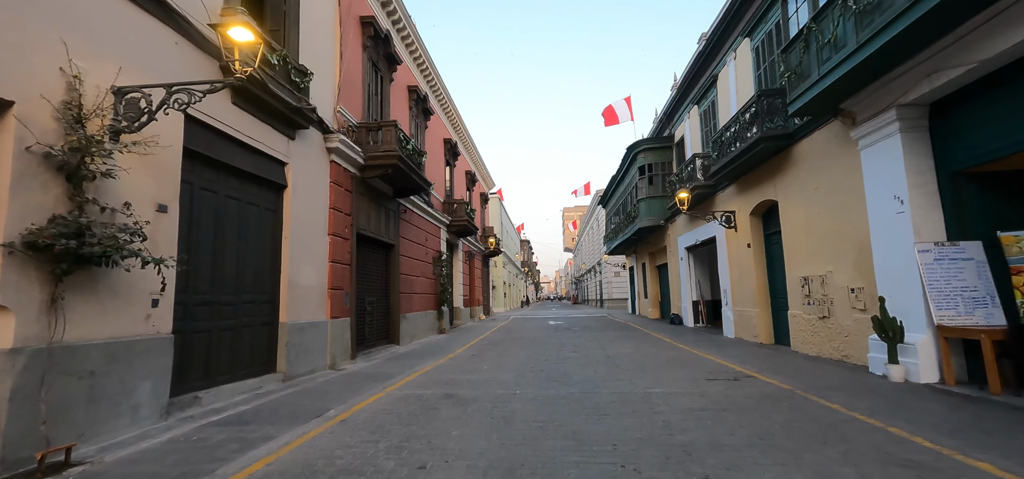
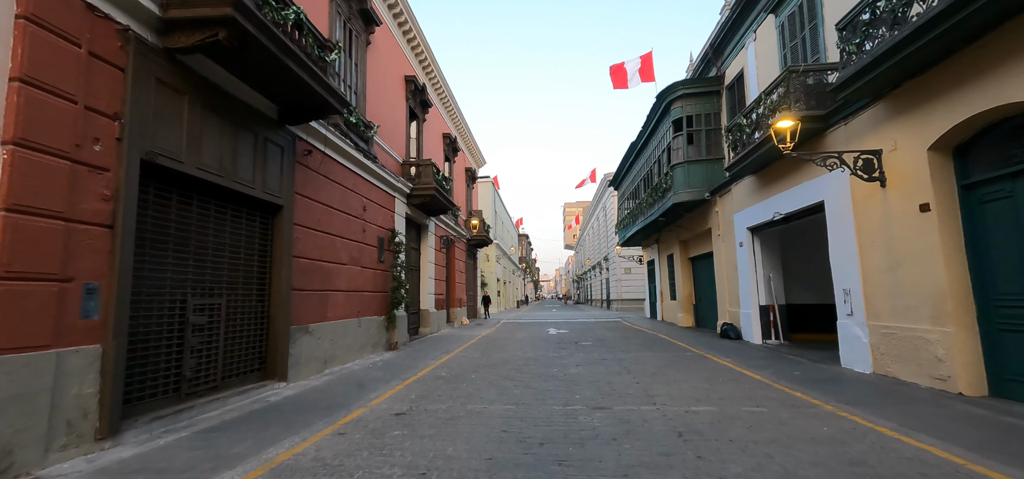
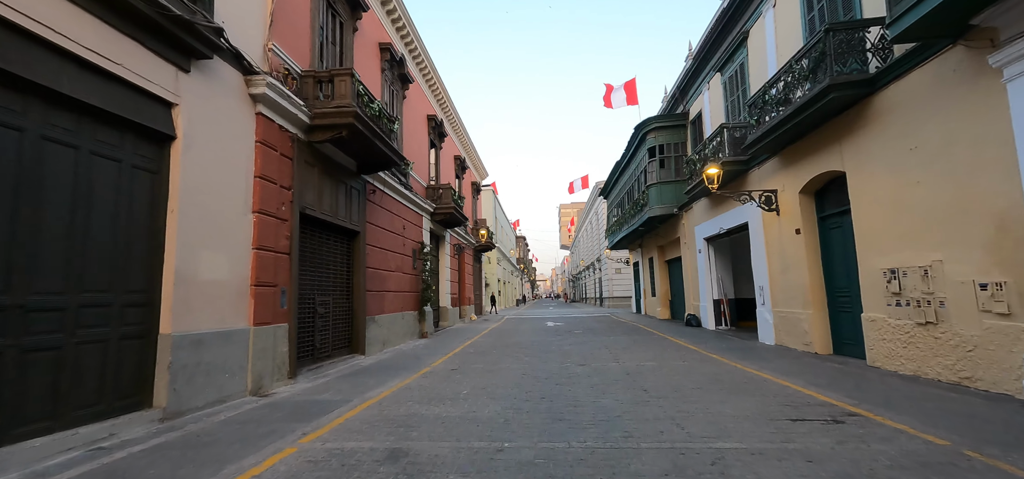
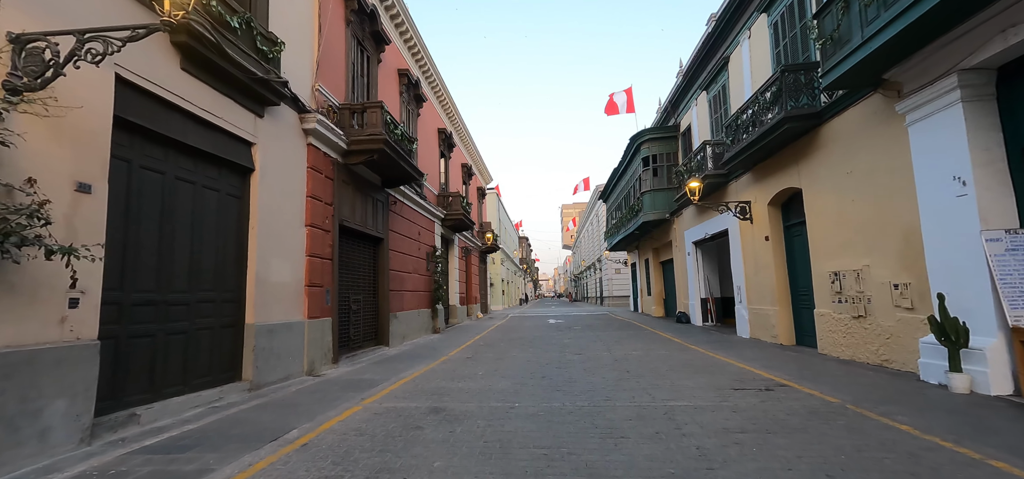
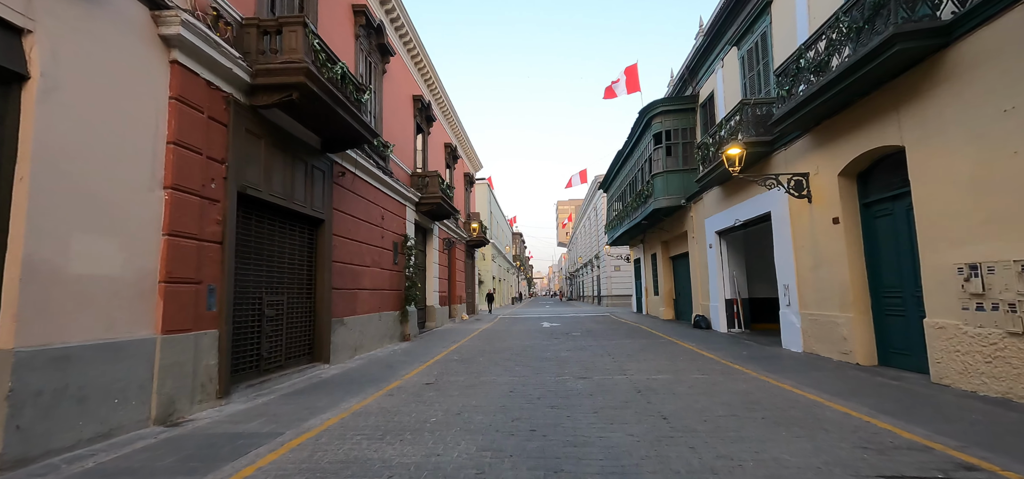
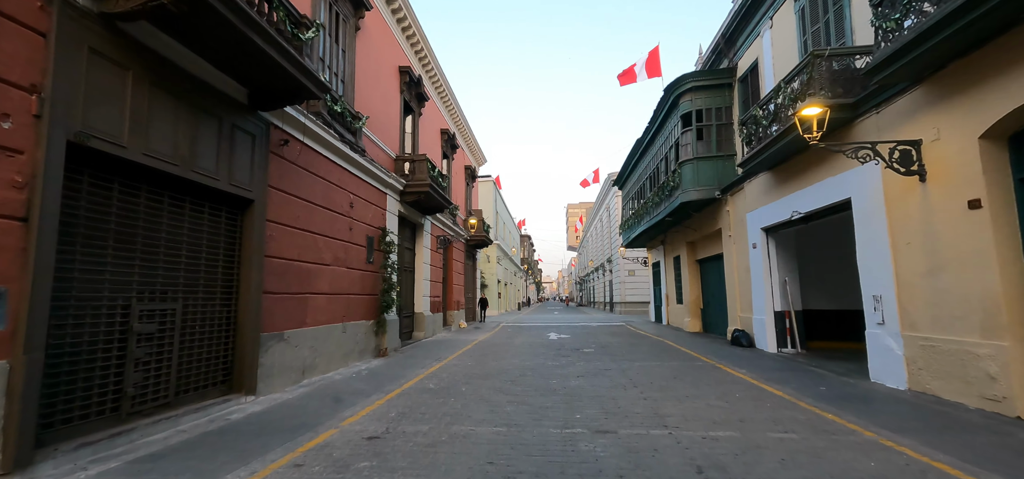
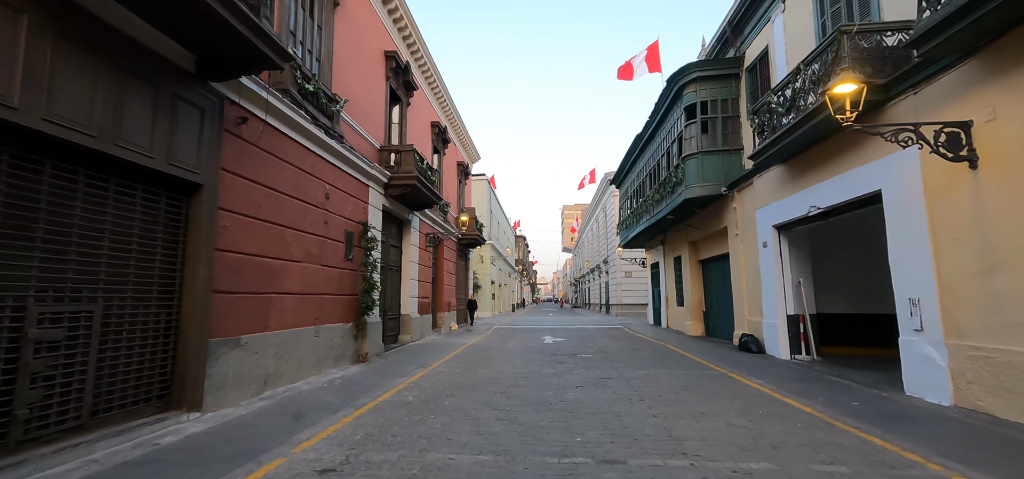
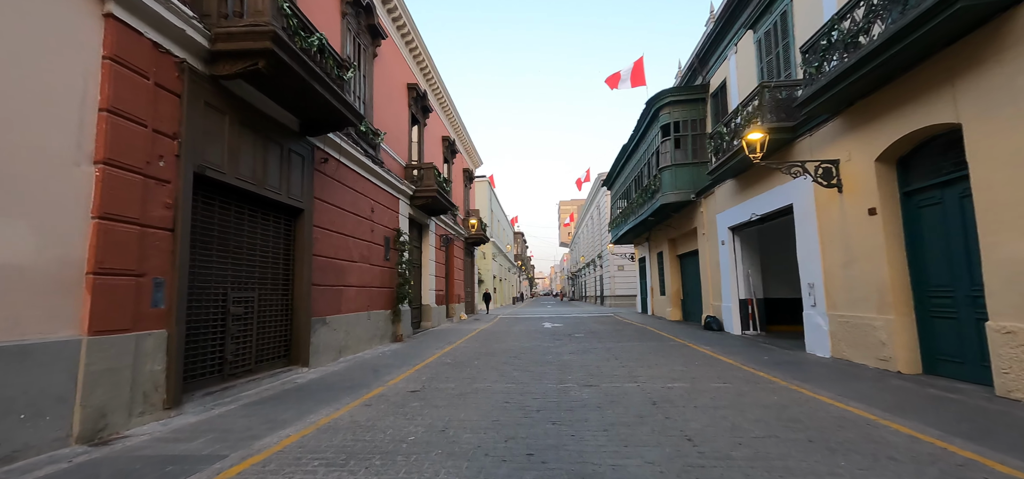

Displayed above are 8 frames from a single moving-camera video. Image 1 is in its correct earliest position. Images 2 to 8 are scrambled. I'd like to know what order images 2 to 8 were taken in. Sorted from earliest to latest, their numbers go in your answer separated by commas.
4, 3, 5, 8, 2, 6, 7
